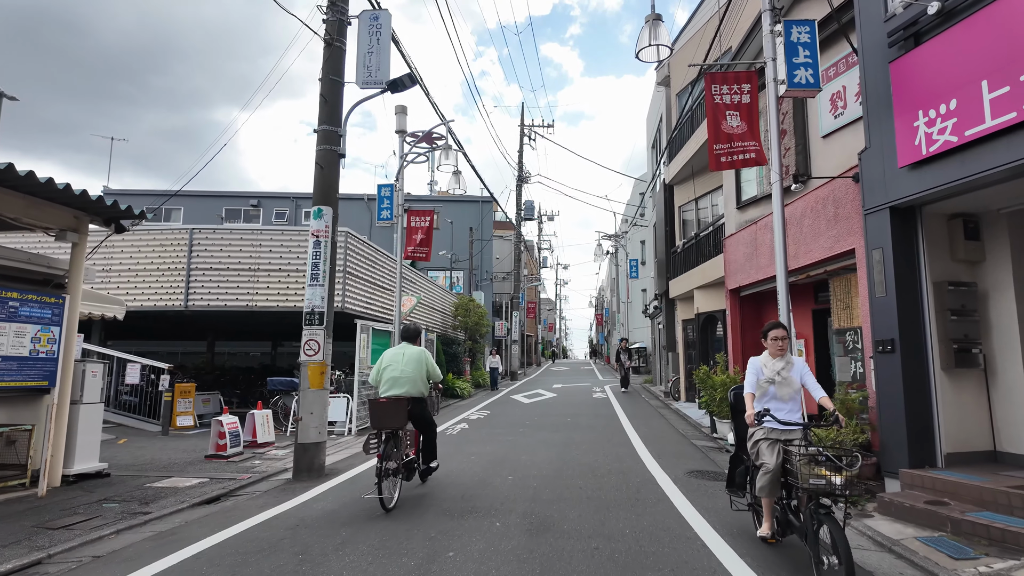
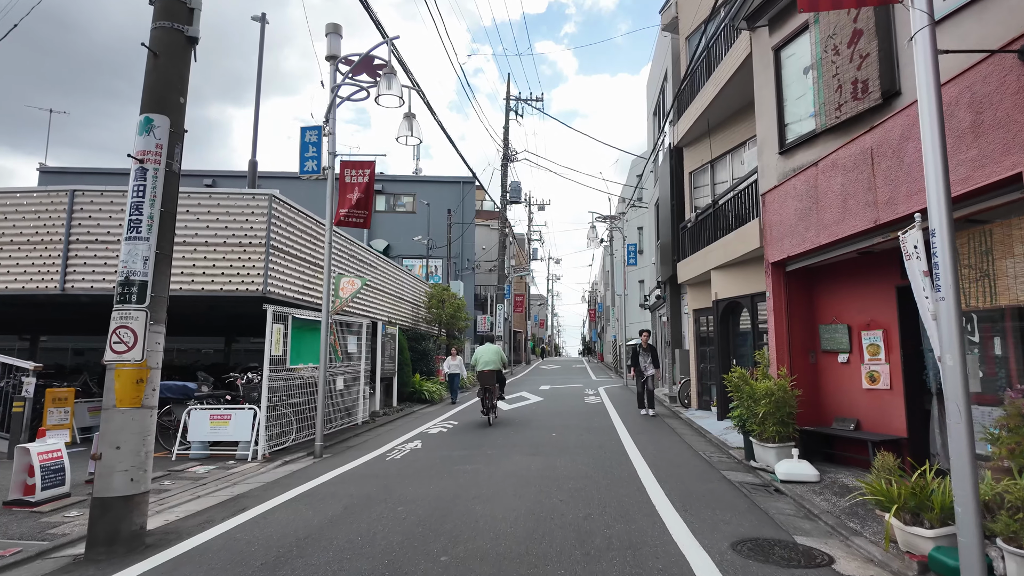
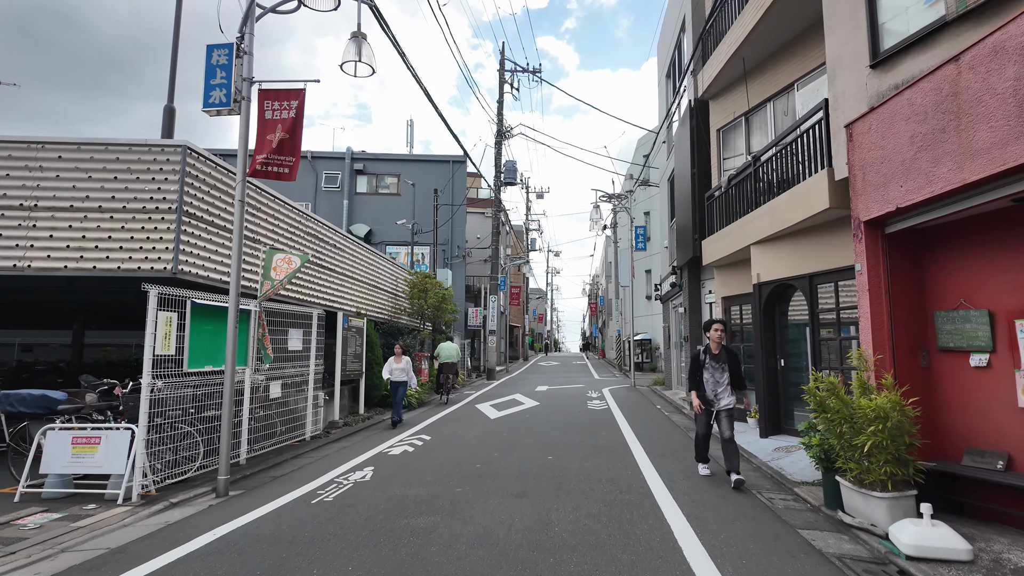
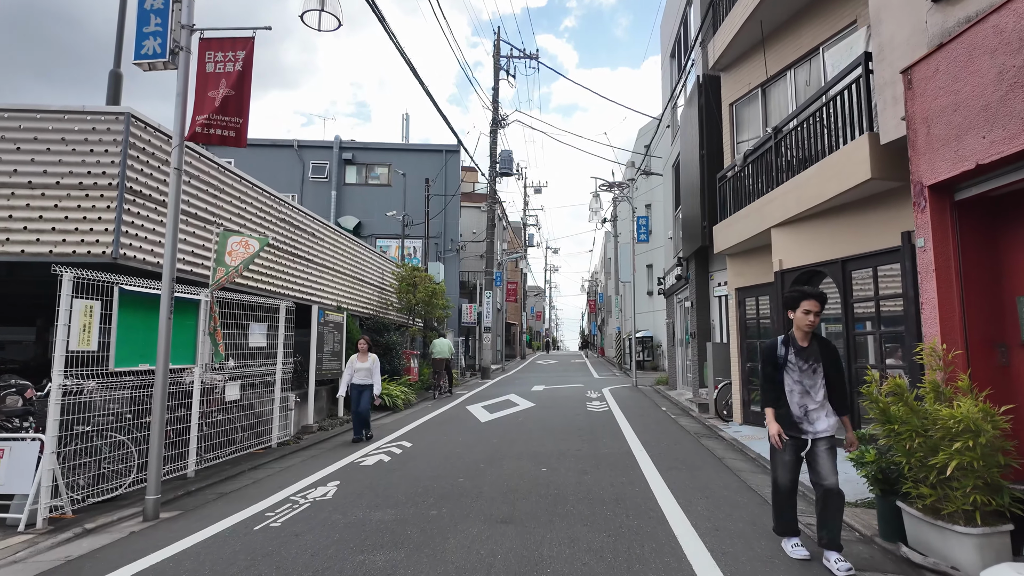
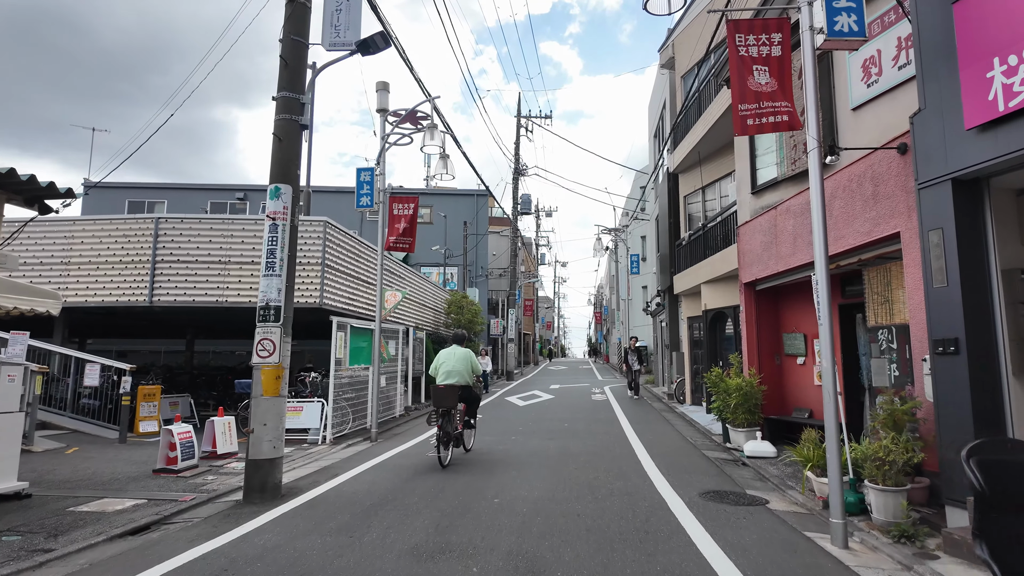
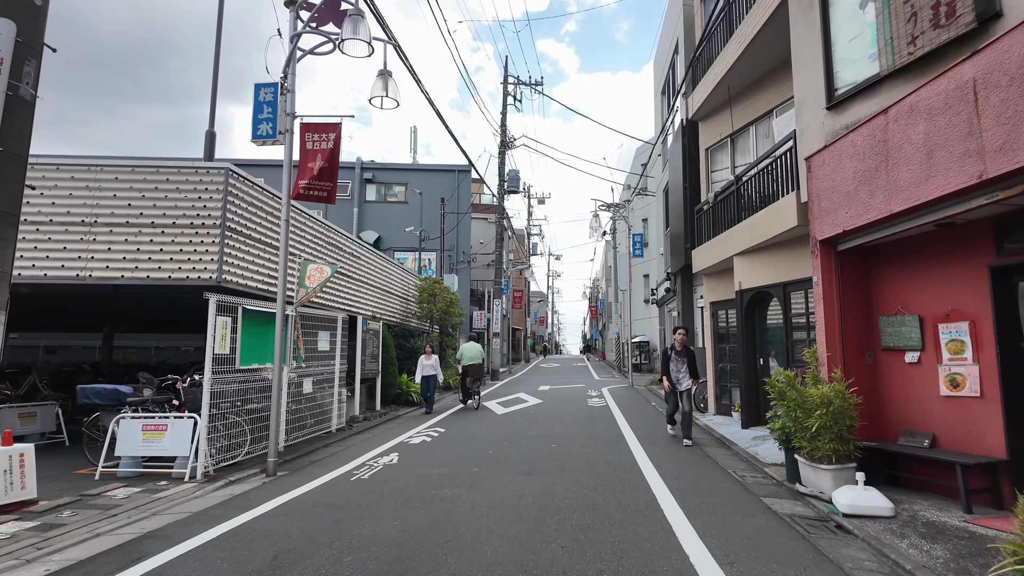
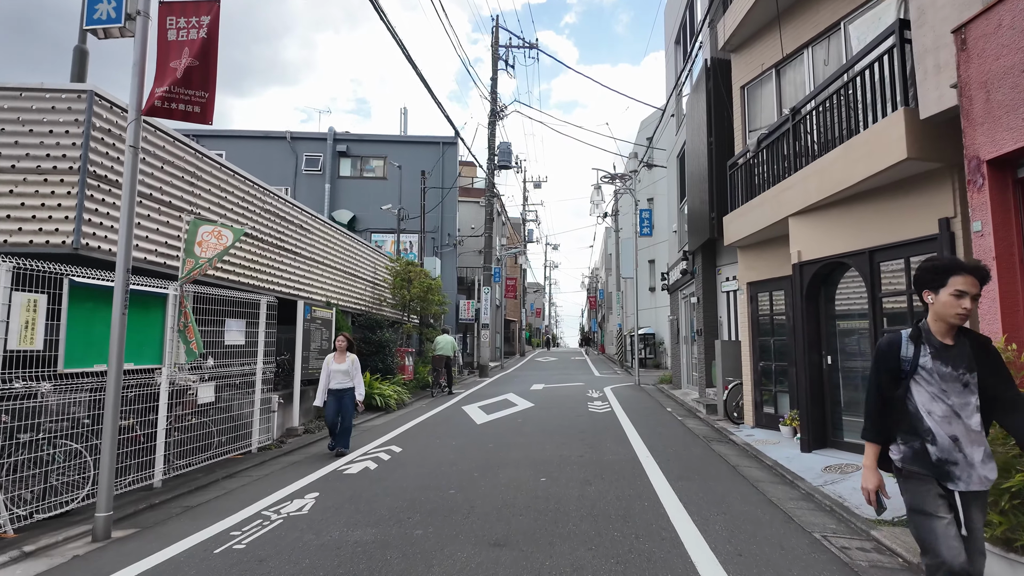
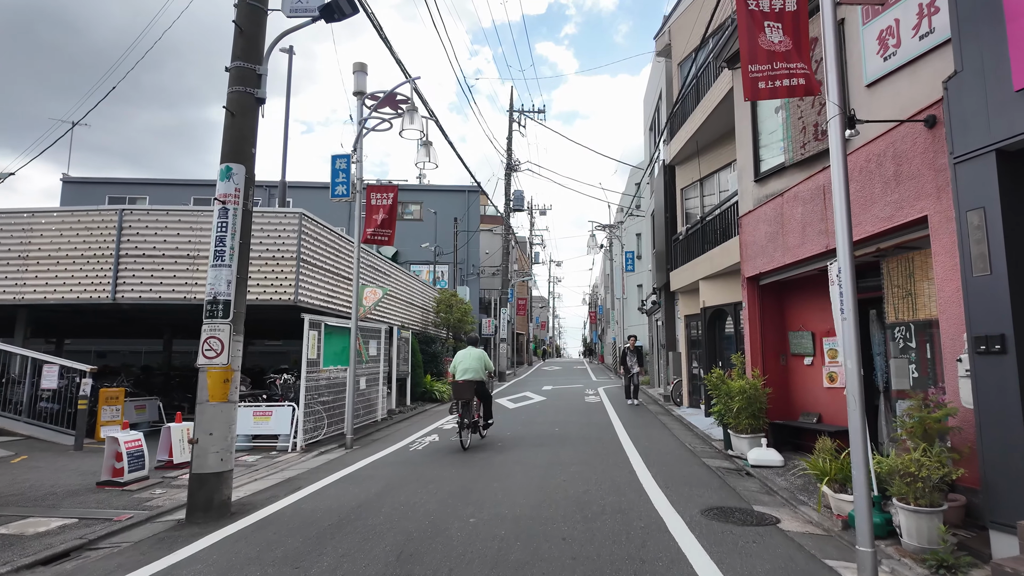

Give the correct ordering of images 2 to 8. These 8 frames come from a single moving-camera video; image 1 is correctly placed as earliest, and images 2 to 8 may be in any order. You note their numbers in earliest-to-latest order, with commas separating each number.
5, 8, 2, 6, 3, 4, 7
